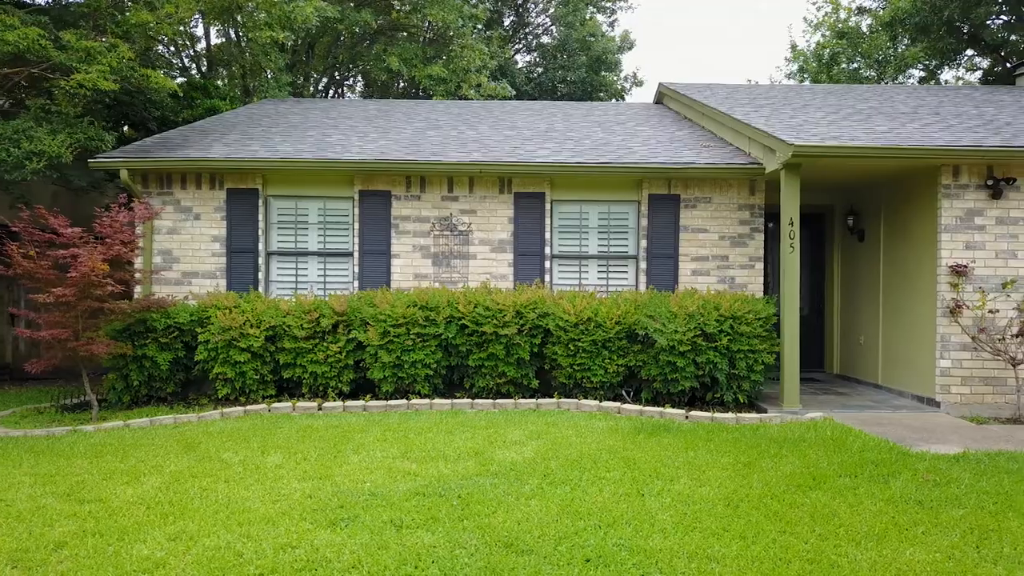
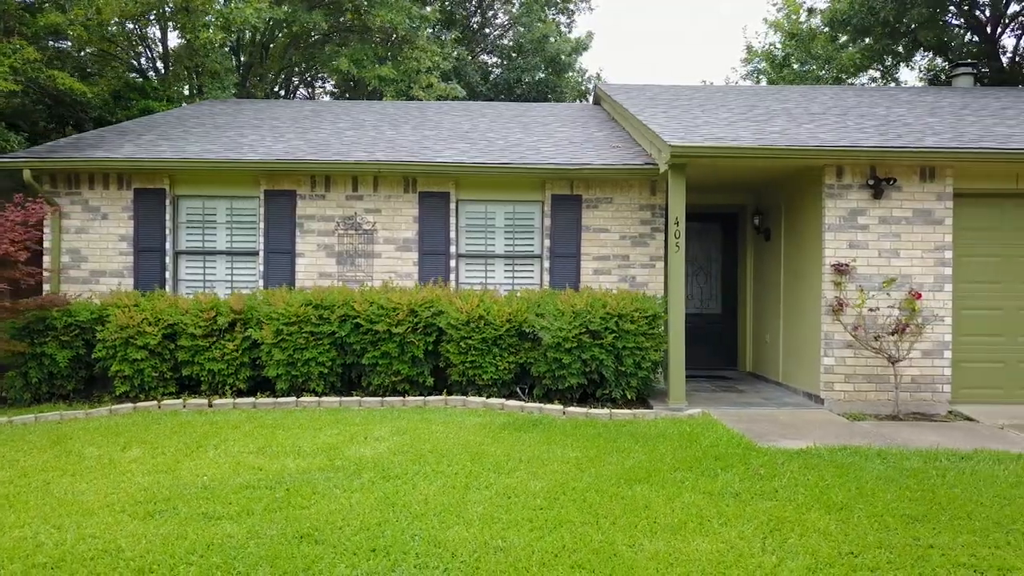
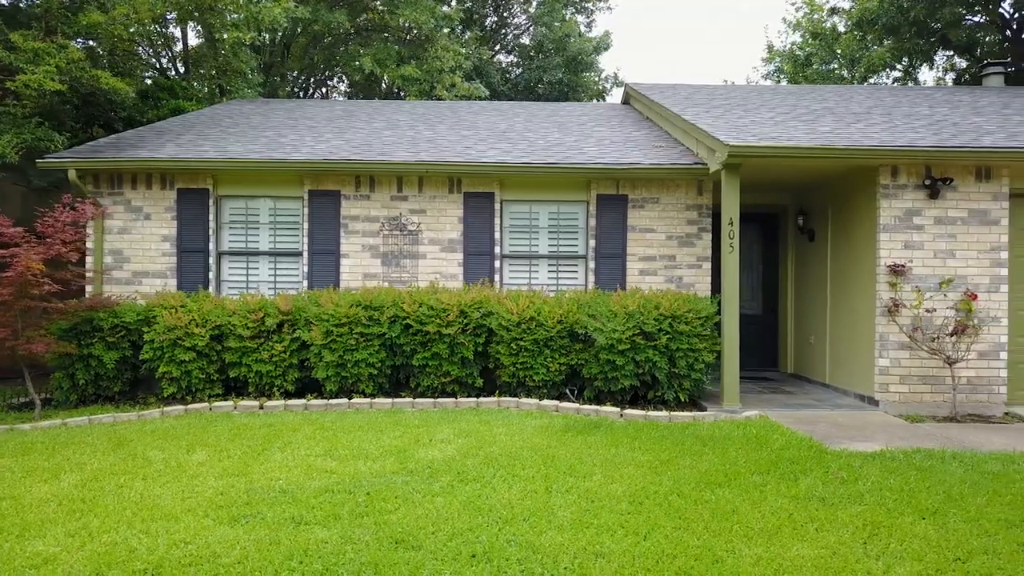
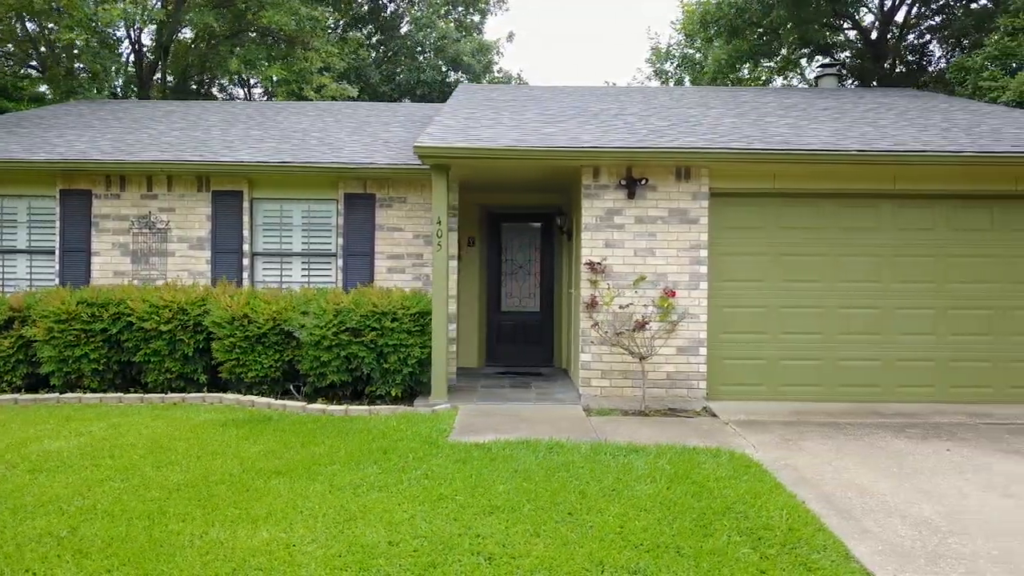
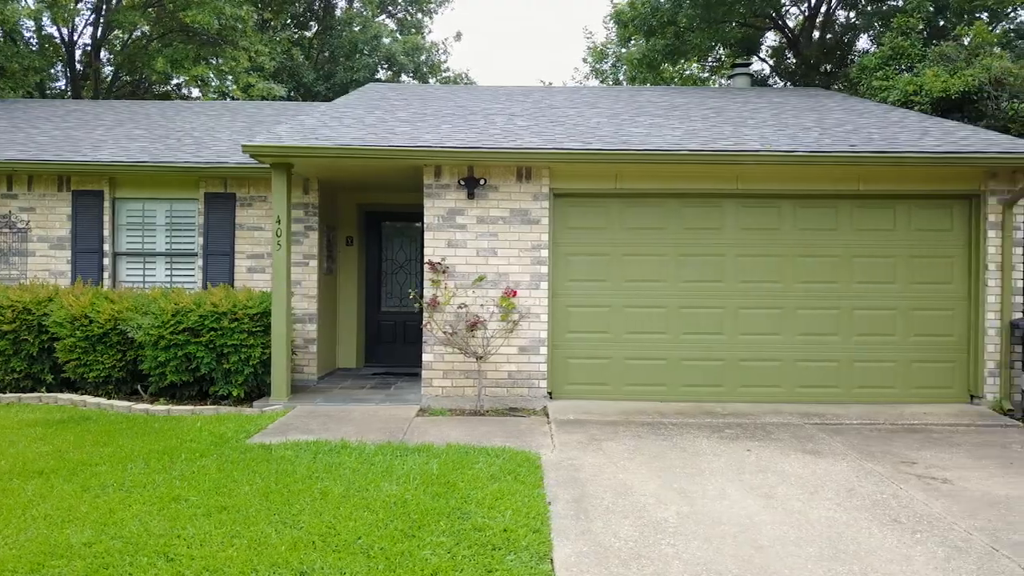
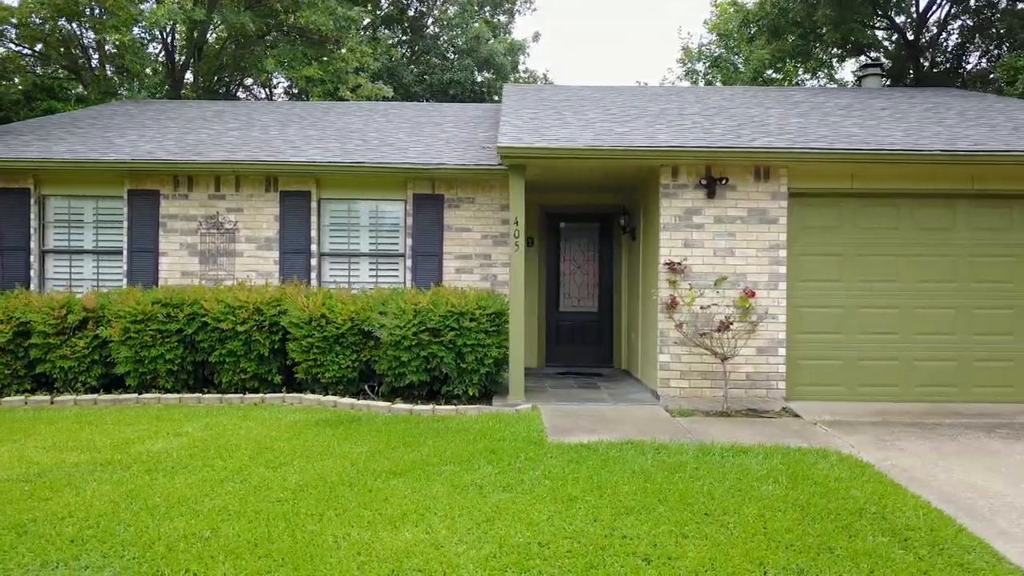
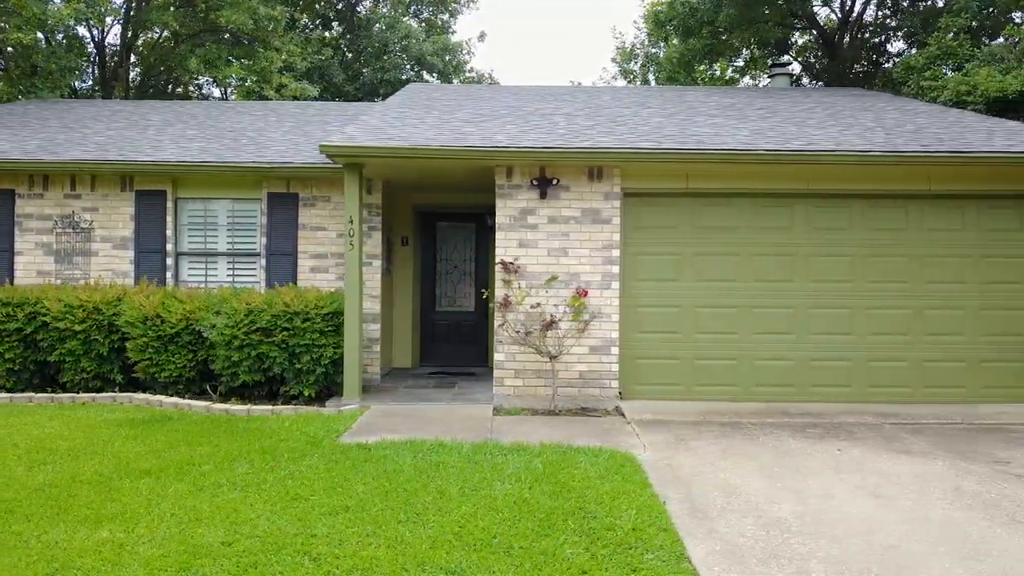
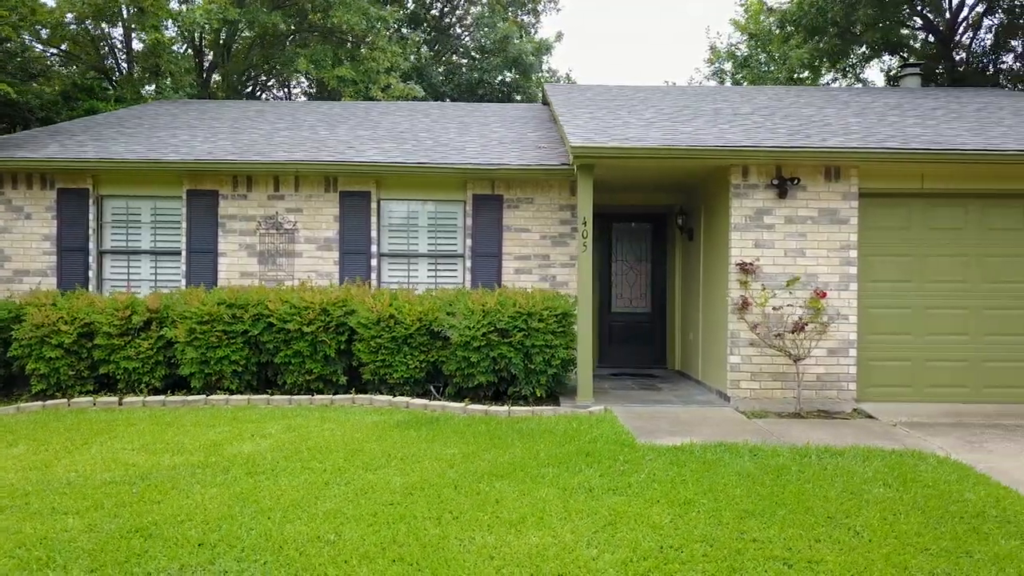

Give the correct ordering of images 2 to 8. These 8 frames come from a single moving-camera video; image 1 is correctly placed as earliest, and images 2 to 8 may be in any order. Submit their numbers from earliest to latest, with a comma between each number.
3, 2, 8, 6, 4, 7, 5
